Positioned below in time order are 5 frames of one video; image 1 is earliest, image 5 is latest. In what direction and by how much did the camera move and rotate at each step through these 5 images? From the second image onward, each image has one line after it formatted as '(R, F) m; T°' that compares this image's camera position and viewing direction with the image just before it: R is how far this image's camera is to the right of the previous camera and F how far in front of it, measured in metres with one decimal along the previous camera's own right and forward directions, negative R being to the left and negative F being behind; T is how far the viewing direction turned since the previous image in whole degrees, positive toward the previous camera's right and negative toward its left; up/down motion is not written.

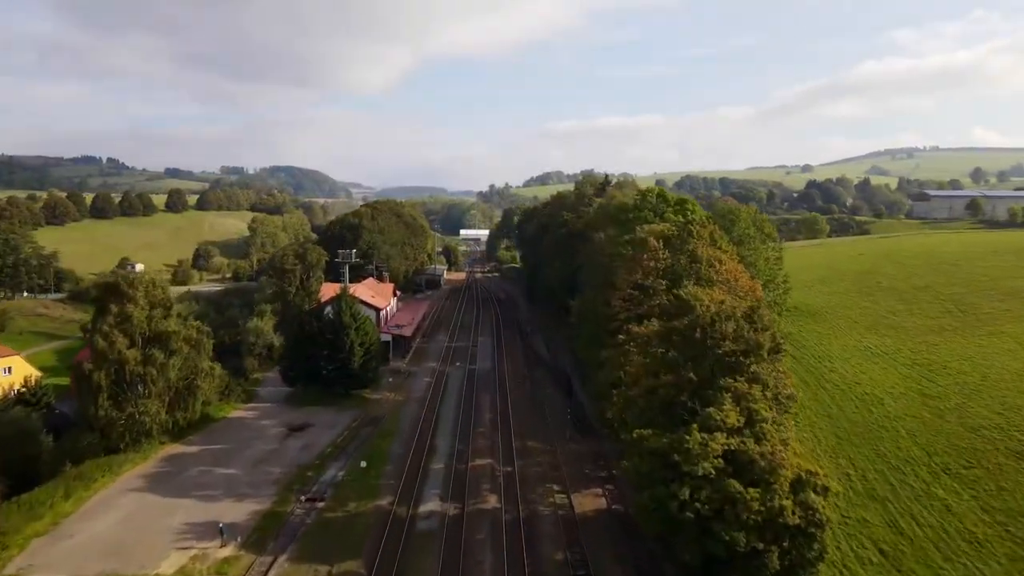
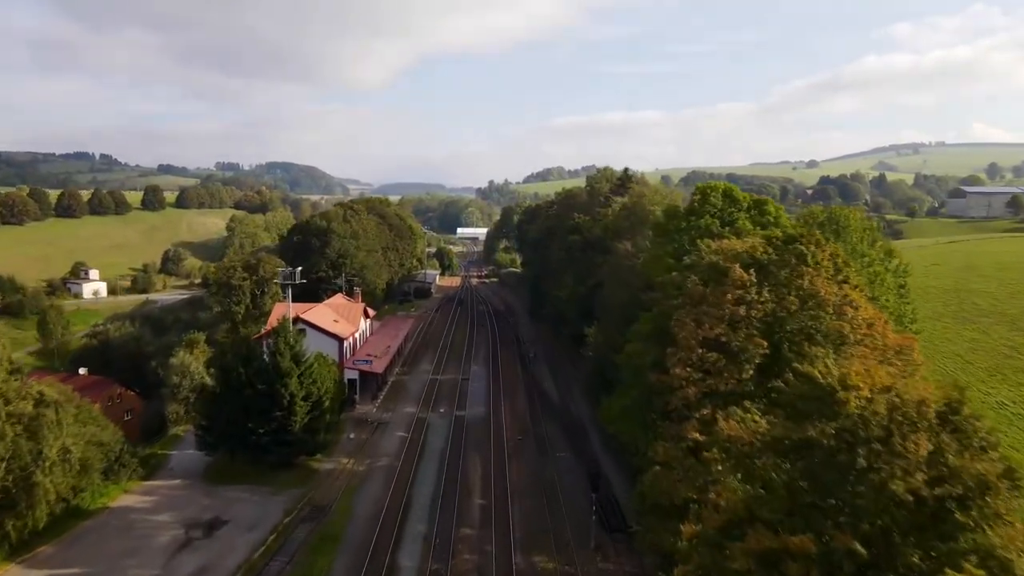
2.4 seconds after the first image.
(0.0, +12.9) m; 0°
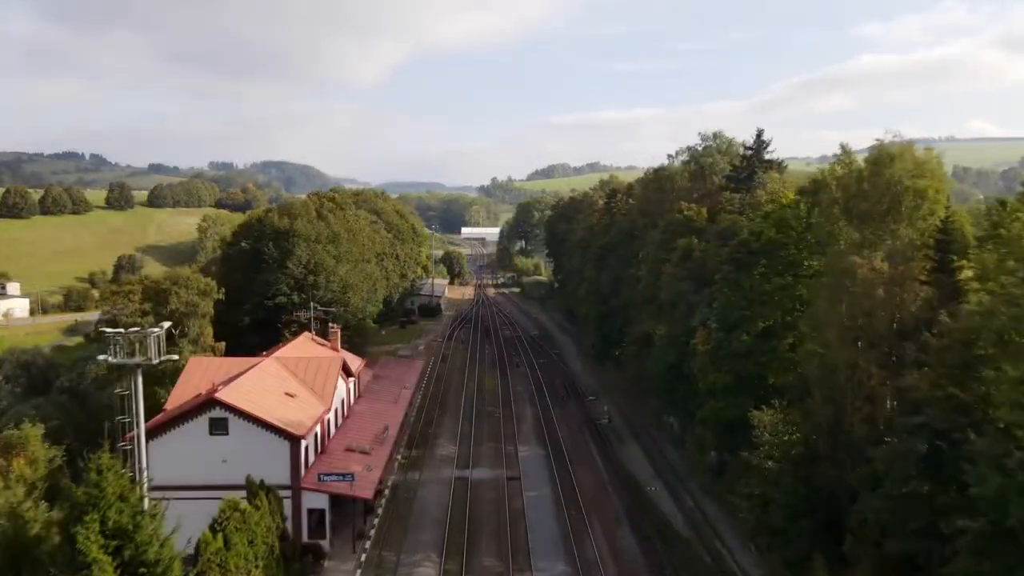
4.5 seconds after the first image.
(-3.7, +22.2) m; 0°
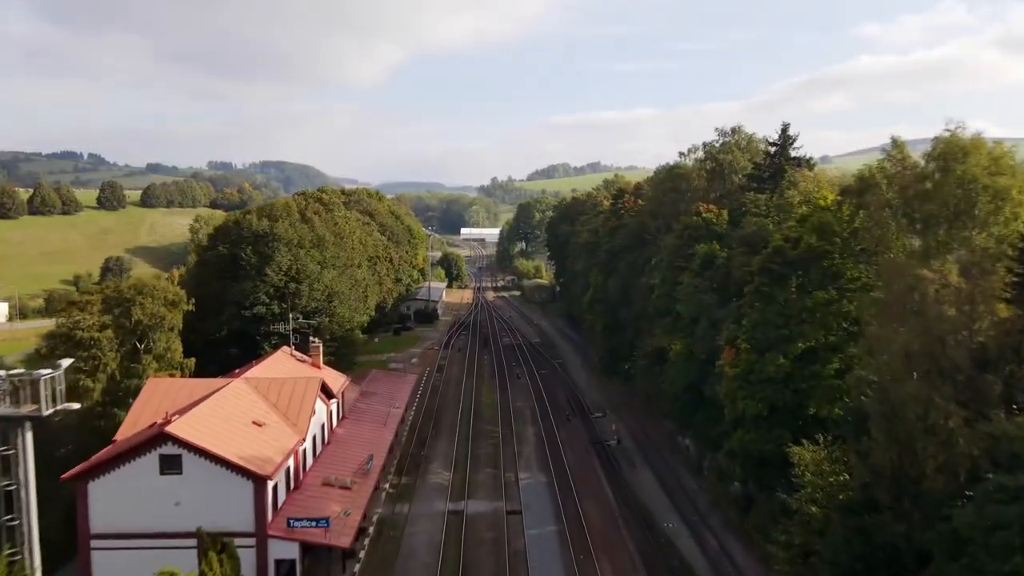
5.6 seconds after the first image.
(0.0, +3.5) m; 0°
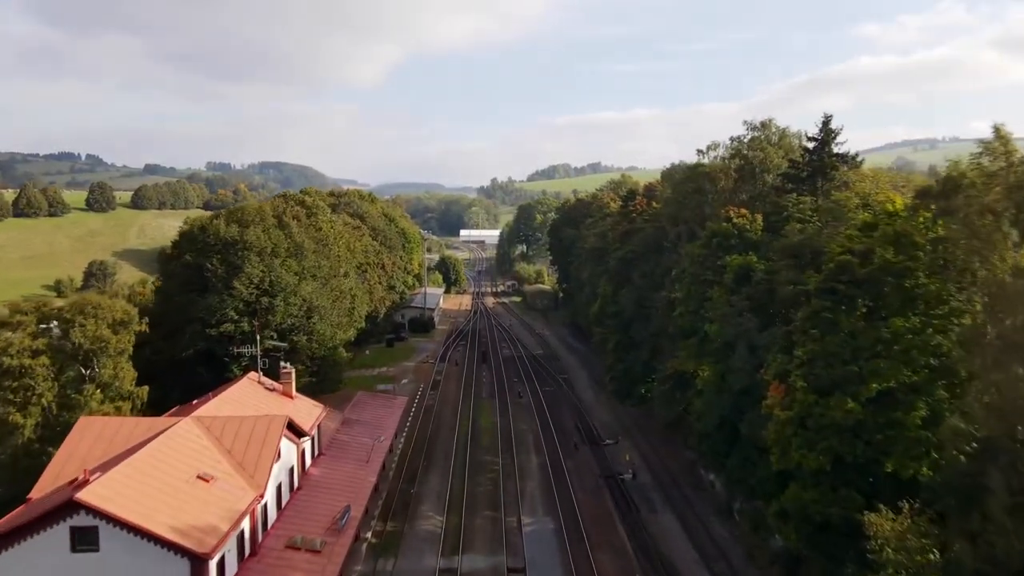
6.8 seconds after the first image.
(-0.1, +4.4) m; 0°
